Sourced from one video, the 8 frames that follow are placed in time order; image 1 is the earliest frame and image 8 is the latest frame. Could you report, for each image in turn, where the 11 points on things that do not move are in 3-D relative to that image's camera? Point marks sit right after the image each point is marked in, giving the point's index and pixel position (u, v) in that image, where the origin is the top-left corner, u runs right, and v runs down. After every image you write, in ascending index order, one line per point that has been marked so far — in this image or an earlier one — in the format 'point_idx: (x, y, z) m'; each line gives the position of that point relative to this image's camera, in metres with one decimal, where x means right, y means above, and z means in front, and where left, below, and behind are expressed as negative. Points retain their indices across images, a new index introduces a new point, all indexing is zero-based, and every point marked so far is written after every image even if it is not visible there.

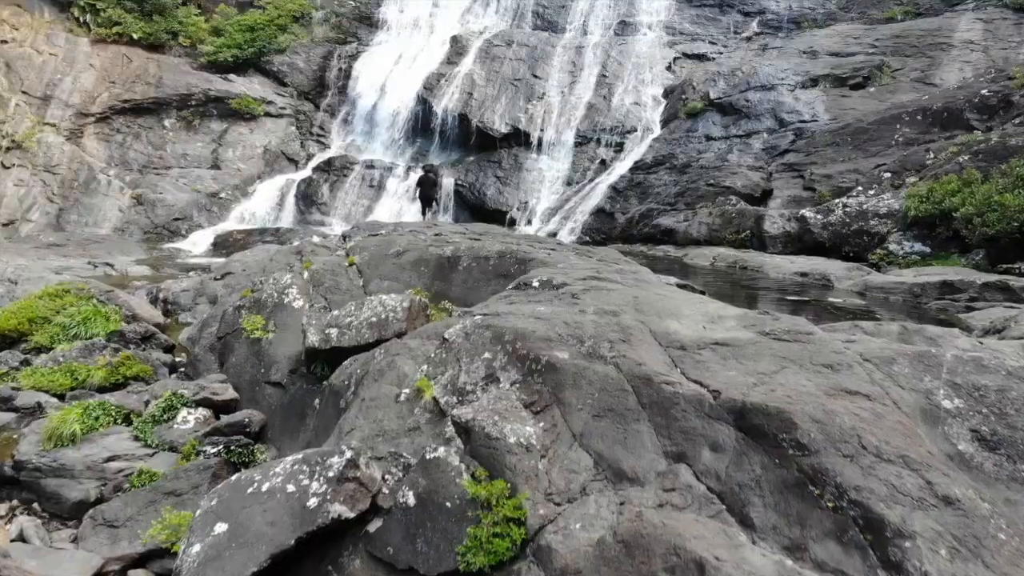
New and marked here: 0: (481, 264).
0: (-0.2, +0.2, +6.7) m
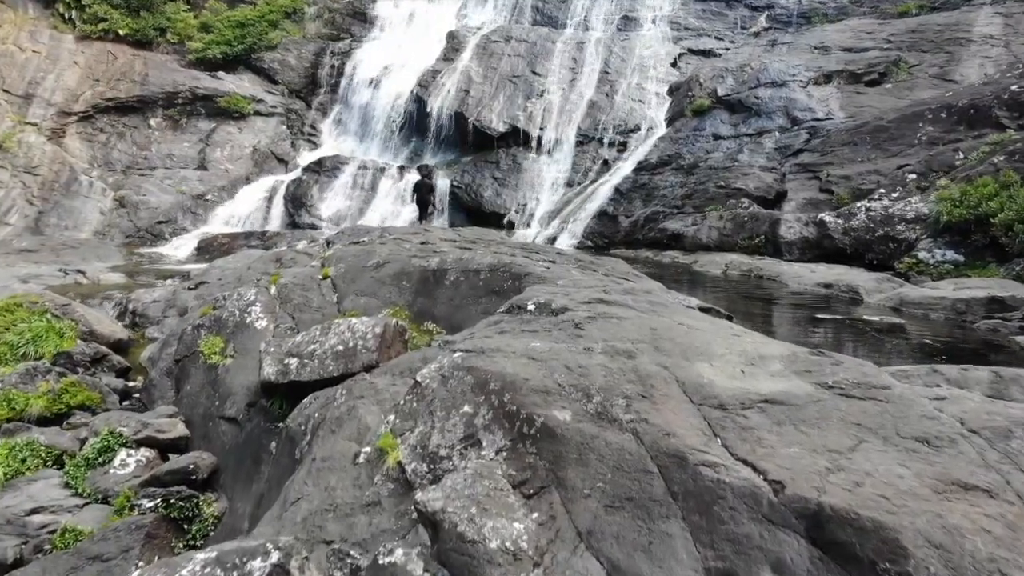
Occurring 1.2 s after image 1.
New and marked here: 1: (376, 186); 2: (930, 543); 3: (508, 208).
0: (-0.2, +0.1, +5.9) m
1: (-2.3, +1.7, +18.9) m
2: (+0.7, -0.4, +1.9) m
3: (-0.1, +1.3, +17.4) m
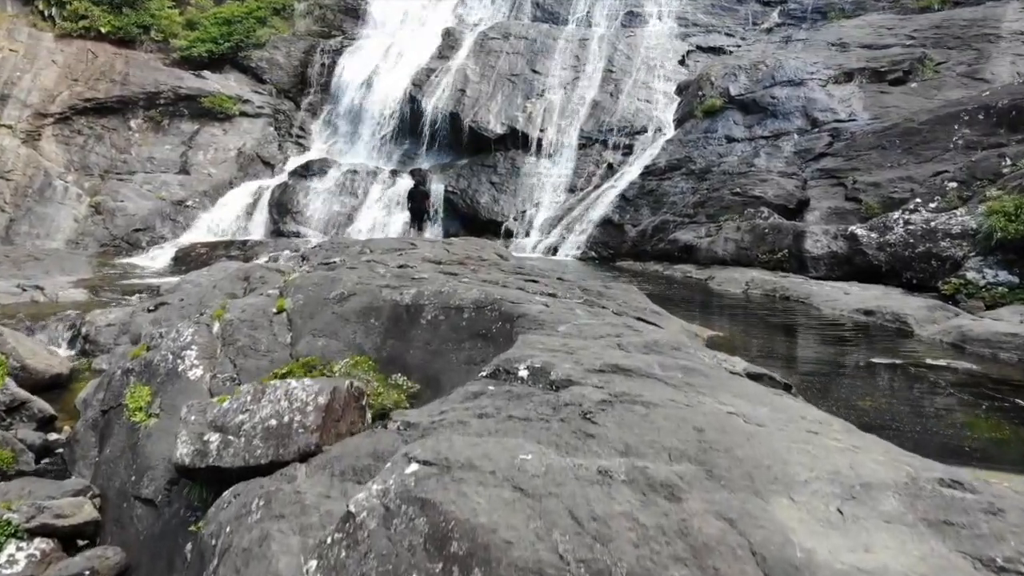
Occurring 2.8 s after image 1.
0: (-0.3, -0.1, +4.8) m
1: (-2.3, +1.6, +17.8) m
2: (+0.7, -0.6, +0.8) m
3: (-0.1, +1.1, +16.3) m
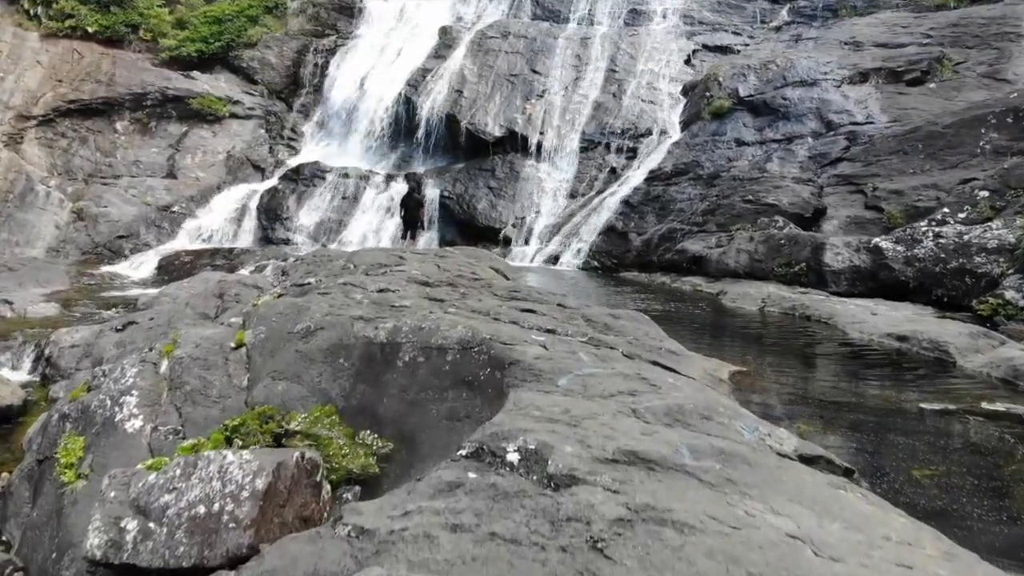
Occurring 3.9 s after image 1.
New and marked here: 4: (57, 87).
0: (-0.3, -0.3, +4.1) m
1: (-2.4, +1.4, +17.1) m
2: (+0.6, -0.8, +0.1) m
3: (-0.1, +0.9, +15.6) m
4: (-8.1, +3.6, +19.5) m
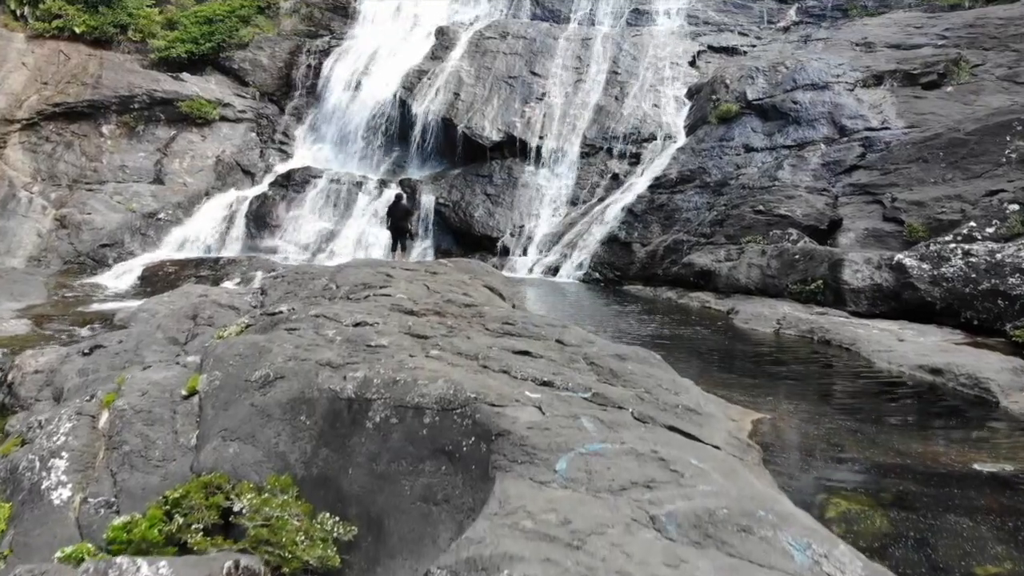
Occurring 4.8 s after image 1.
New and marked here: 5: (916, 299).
0: (-0.3, -0.4, +3.4) m
1: (-2.4, +1.3, +16.5) m
2: (+0.6, -0.9, -0.5) m
3: (-0.1, +0.8, +14.9) m
4: (-8.1, +3.4, +18.8) m
5: (+3.0, -0.1, +8.2) m
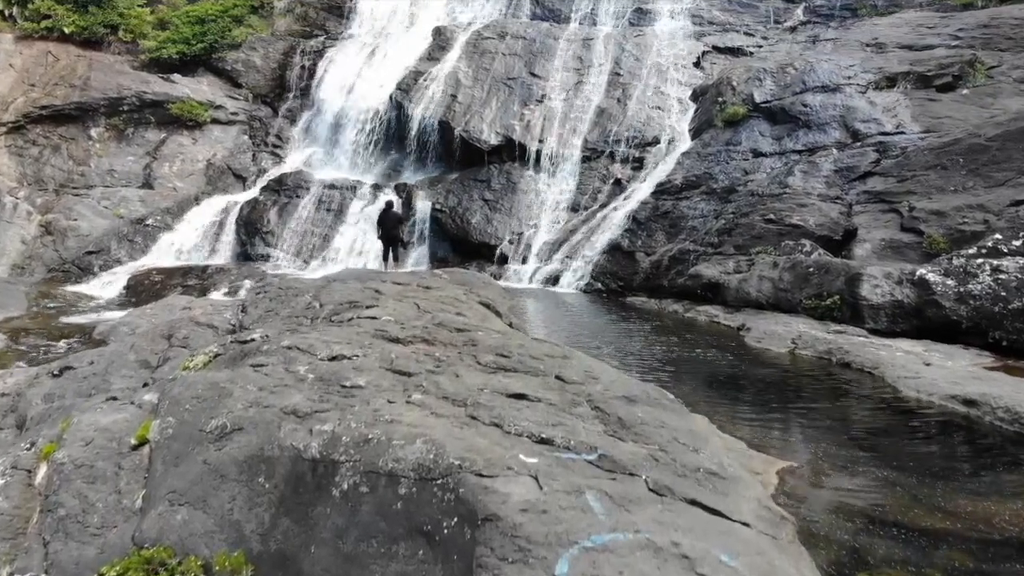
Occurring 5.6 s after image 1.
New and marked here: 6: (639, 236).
0: (-0.4, -0.5, +2.9) m
1: (-2.4, +1.1, +15.9) m
2: (+0.6, -1.0, -1.1) m
3: (-0.2, +0.6, +14.4) m
4: (-8.1, +3.3, +18.3) m
5: (+3.0, -0.2, +7.6) m
6: (+1.4, +0.6, +12.5) m
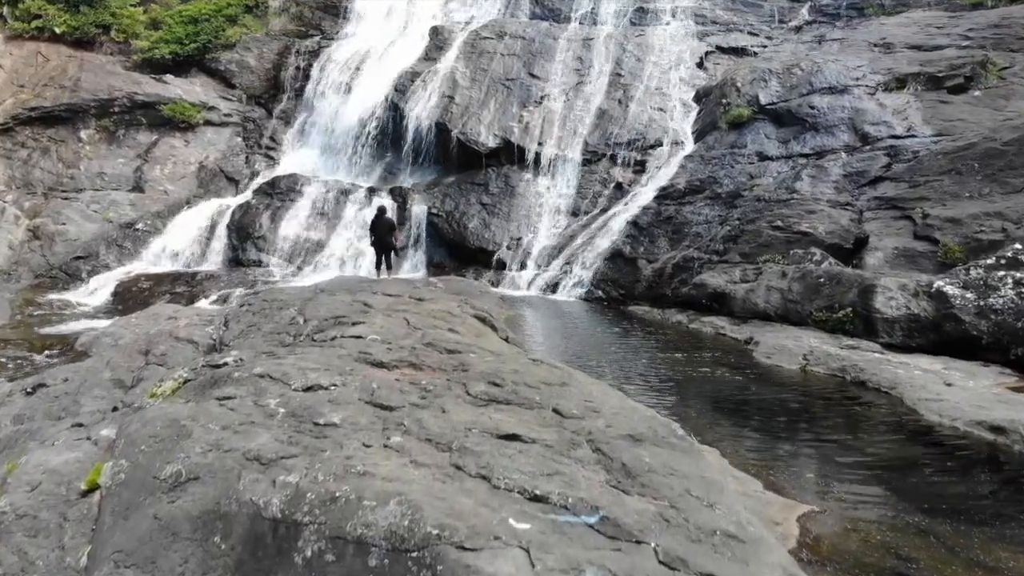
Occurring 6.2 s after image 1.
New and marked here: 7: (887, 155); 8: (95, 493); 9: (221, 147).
0: (-0.4, -0.6, +2.5) m
1: (-2.4, +1.0, +15.5) m
2: (+0.5, -1.1, -1.4) m
3: (-0.2, +0.6, +14.0) m
4: (-8.1, +3.2, +17.9) m
5: (+2.9, -0.3, +7.2) m
6: (+1.4, +0.5, +12.1) m
7: (+3.7, +1.3, +11.0) m
8: (-1.3, -0.6, +3.4) m
9: (-5.2, +2.5, +19.6) m
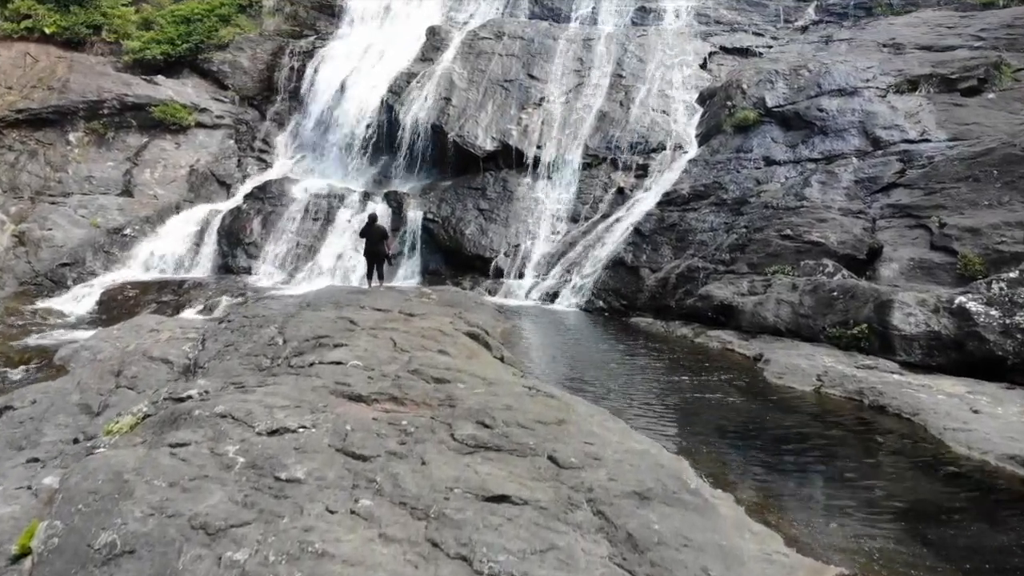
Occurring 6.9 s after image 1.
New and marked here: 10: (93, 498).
0: (-0.4, -0.7, +2.1) m
1: (-2.4, +0.9, +15.1) m
2: (+0.5, -1.2, -1.9) m
3: (-0.2, +0.5, +13.6) m
4: (-8.2, +3.1, +17.5) m
5: (+2.9, -0.4, +6.8) m
6: (+1.4, +0.4, +11.7) m
7: (+3.7, +1.2, +10.6) m
8: (-1.3, -0.7, +3.0) m
9: (-5.2, +2.4, +19.1) m
10: (-1.2, -0.6, +3.1) m
